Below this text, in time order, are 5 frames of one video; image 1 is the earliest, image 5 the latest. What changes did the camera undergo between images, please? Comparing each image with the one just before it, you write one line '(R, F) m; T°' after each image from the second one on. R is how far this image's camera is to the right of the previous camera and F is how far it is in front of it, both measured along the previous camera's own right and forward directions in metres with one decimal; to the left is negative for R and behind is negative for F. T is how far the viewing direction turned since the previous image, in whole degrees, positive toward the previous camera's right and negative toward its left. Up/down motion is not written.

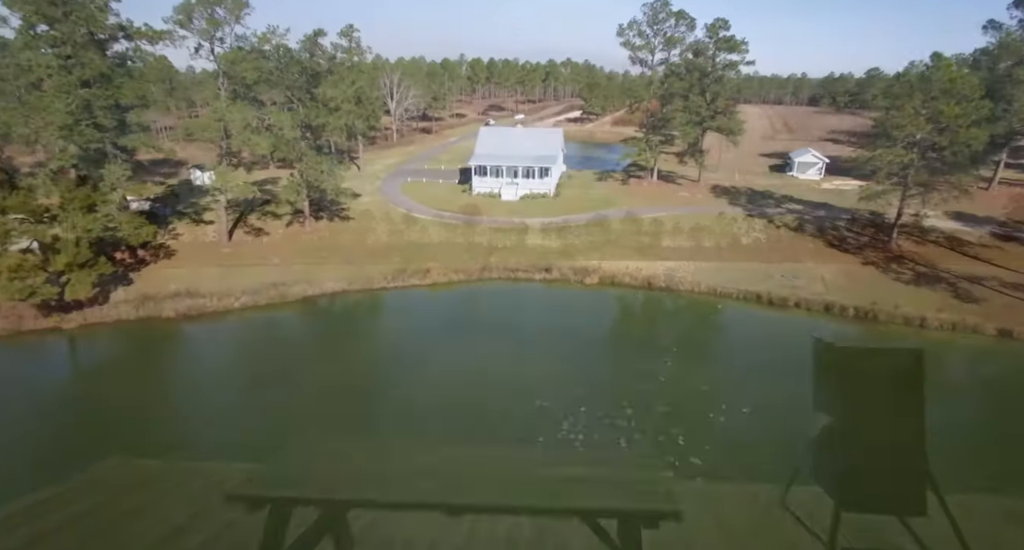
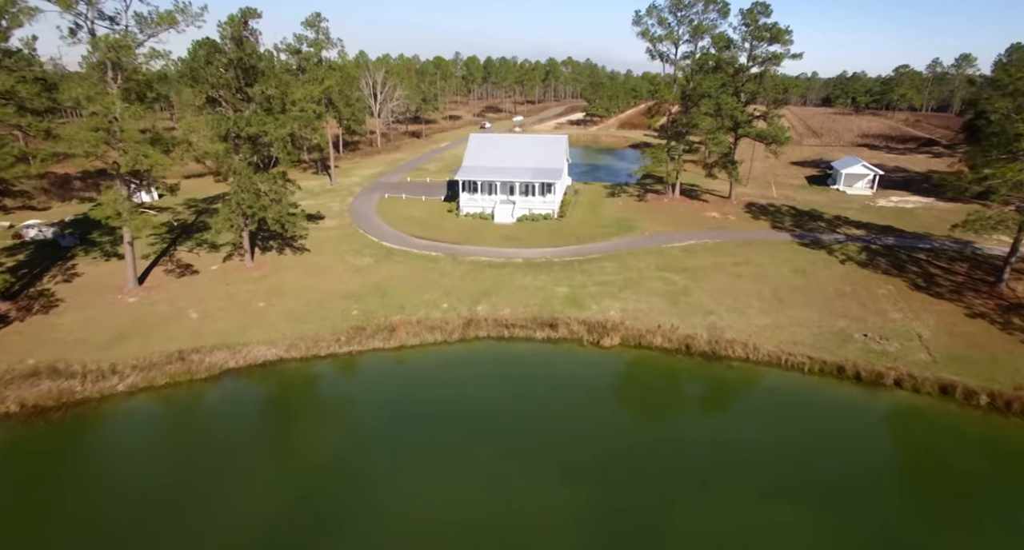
(+0.3, +9.3) m; 0°
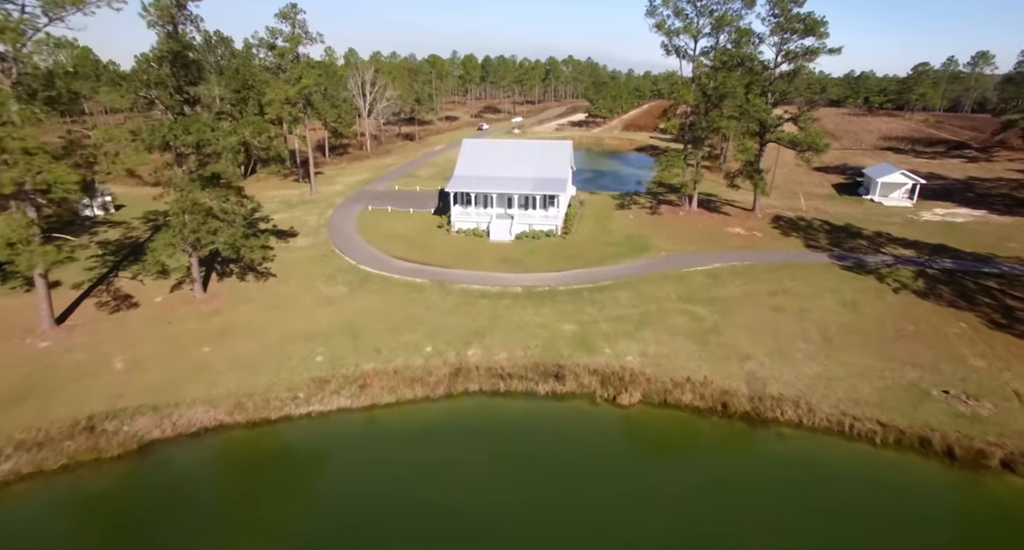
(+0.1, +5.3) m; 0°
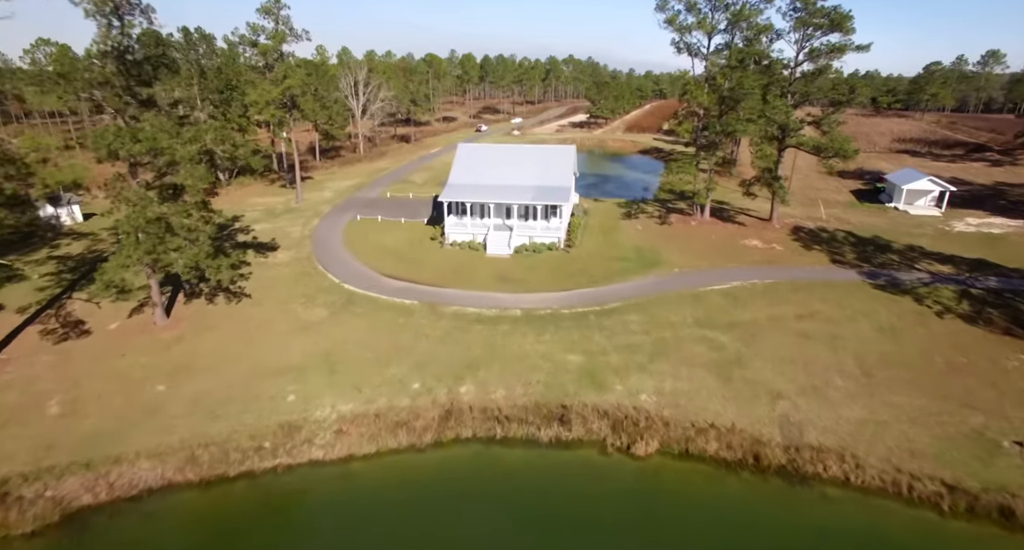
(+0.1, +3.1) m; 0°
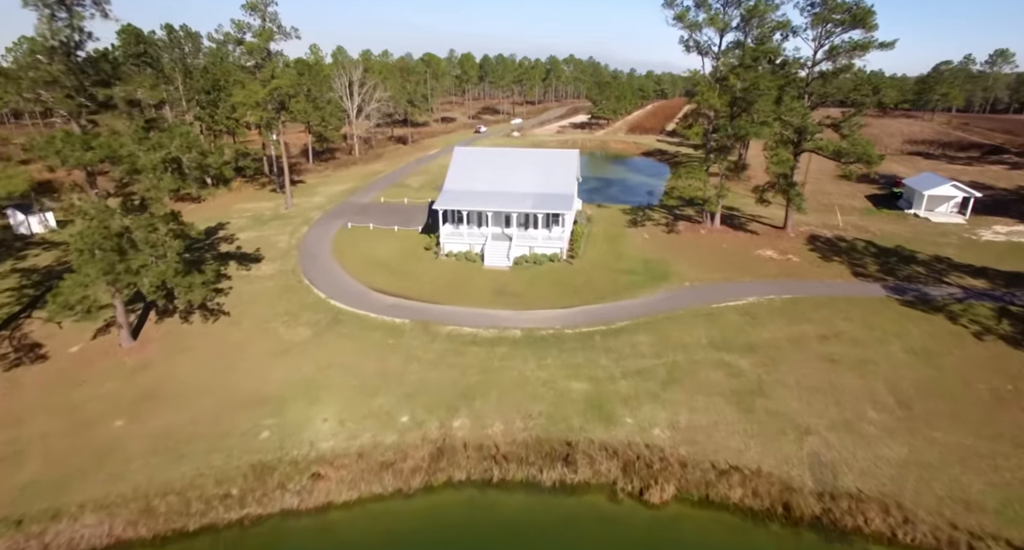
(+0.1, +2.2) m; 0°
